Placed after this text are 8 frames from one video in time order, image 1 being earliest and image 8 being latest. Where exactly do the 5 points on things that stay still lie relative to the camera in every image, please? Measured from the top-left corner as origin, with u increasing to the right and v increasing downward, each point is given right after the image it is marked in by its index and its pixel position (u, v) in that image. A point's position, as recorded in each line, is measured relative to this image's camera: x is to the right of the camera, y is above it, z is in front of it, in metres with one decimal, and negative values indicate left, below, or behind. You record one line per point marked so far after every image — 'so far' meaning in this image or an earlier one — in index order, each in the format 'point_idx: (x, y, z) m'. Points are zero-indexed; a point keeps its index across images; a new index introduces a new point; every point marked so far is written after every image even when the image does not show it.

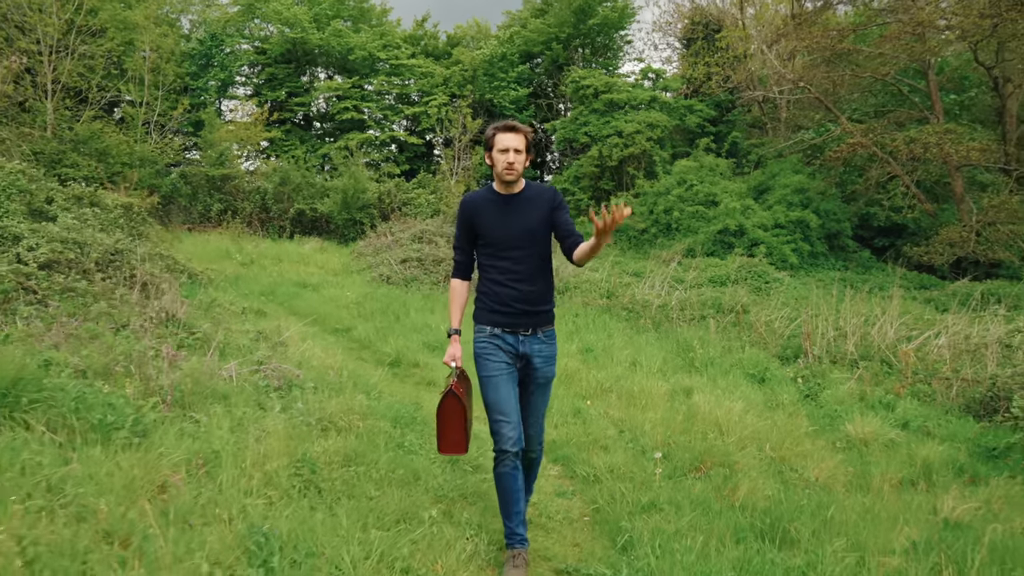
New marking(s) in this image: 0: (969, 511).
0: (+1.6, -0.8, +3.1) m
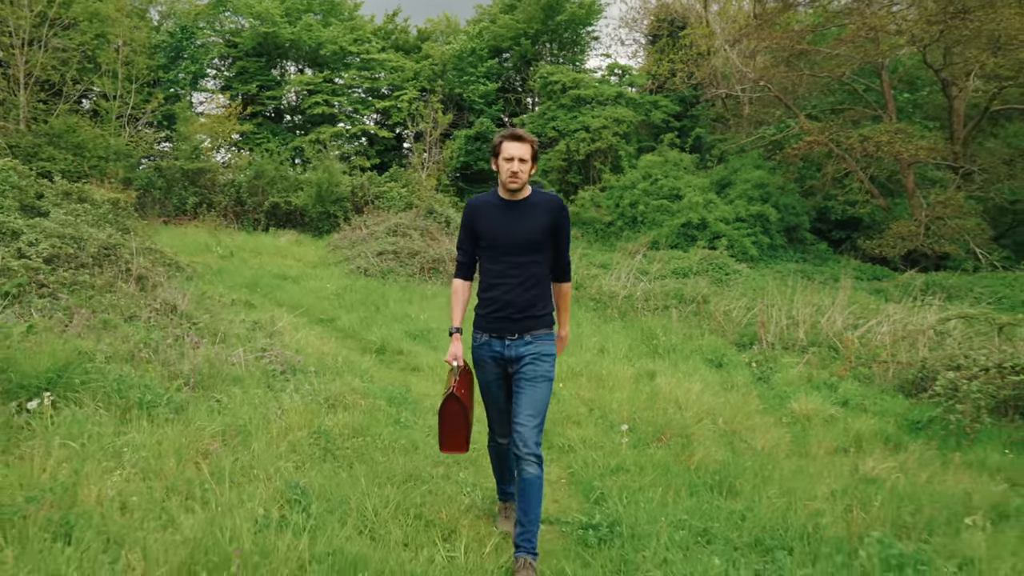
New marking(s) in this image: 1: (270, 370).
0: (+1.6, -0.8, +3.7) m
1: (-1.3, -0.5, +4.8) m
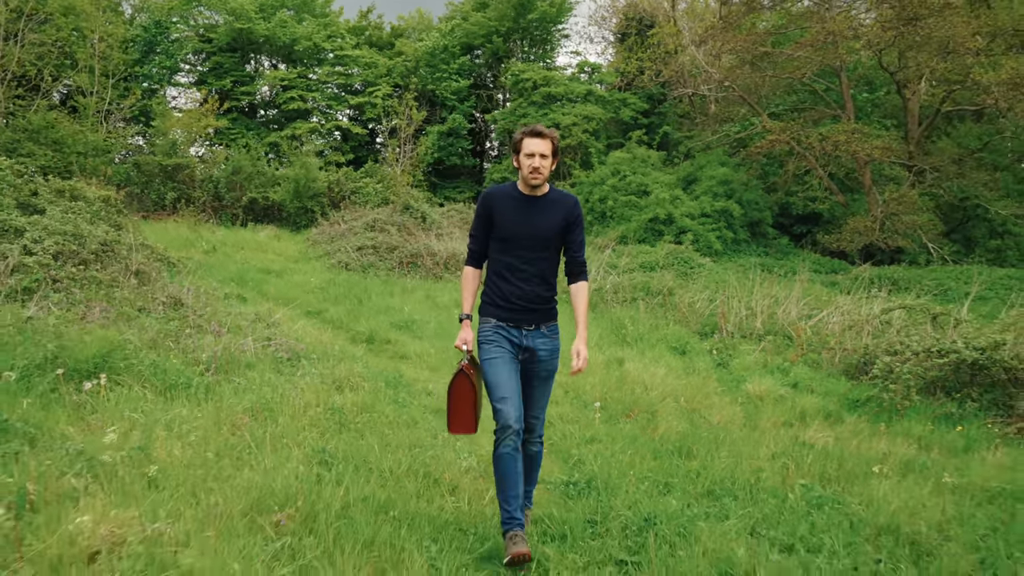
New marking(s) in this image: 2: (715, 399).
0: (+1.5, -0.7, +4.3) m
1: (-1.4, -0.4, +5.3) m
2: (+1.3, -0.7, +5.5) m
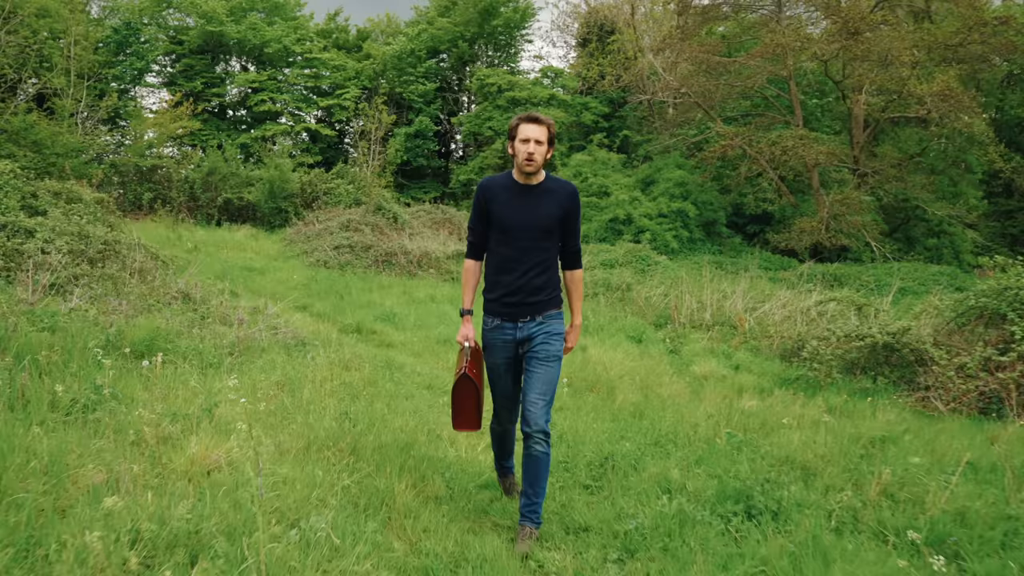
0: (+1.4, -0.7, +5.2) m
1: (-1.6, -0.4, +6.1) m
2: (+1.1, -0.7, +6.4) m
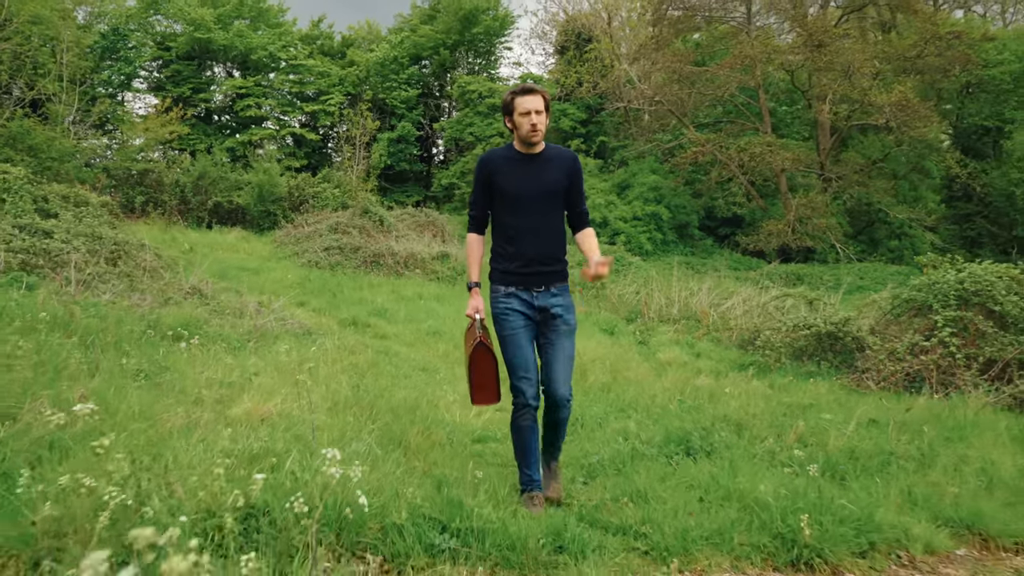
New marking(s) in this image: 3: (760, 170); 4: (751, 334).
0: (+1.3, -0.7, +6.0) m
1: (-1.7, -0.3, +6.8) m
2: (+1.0, -0.6, +7.2) m
3: (+5.3, +2.5, +18.6) m
4: (+2.4, -0.5, +8.7) m
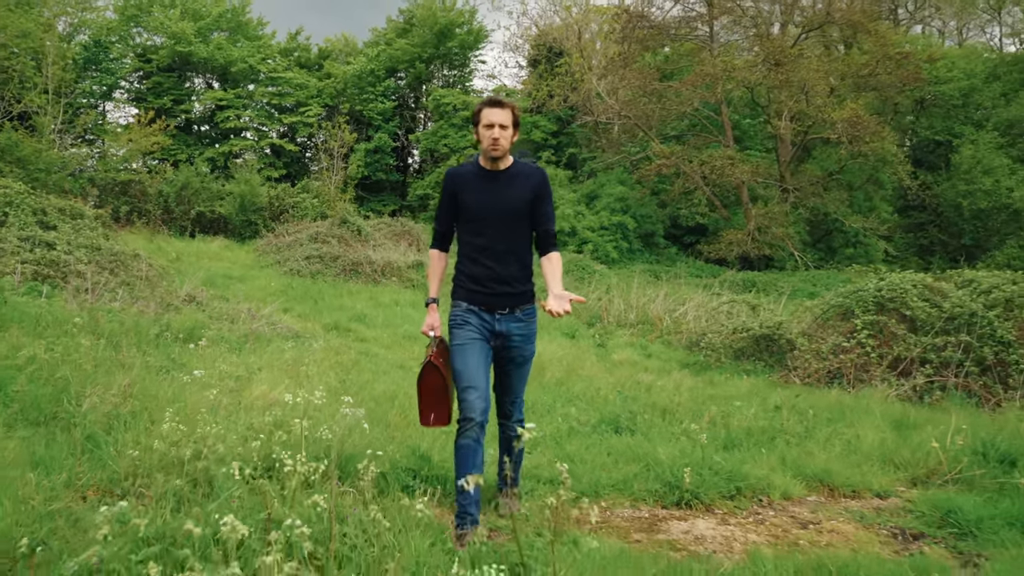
0: (+1.1, -0.7, +6.9) m
1: (-2.0, -0.4, +7.6) m
2: (+0.7, -0.7, +8.0) m
3: (+4.7, +2.4, +19.6) m
4: (+2.0, -0.5, +9.6) m
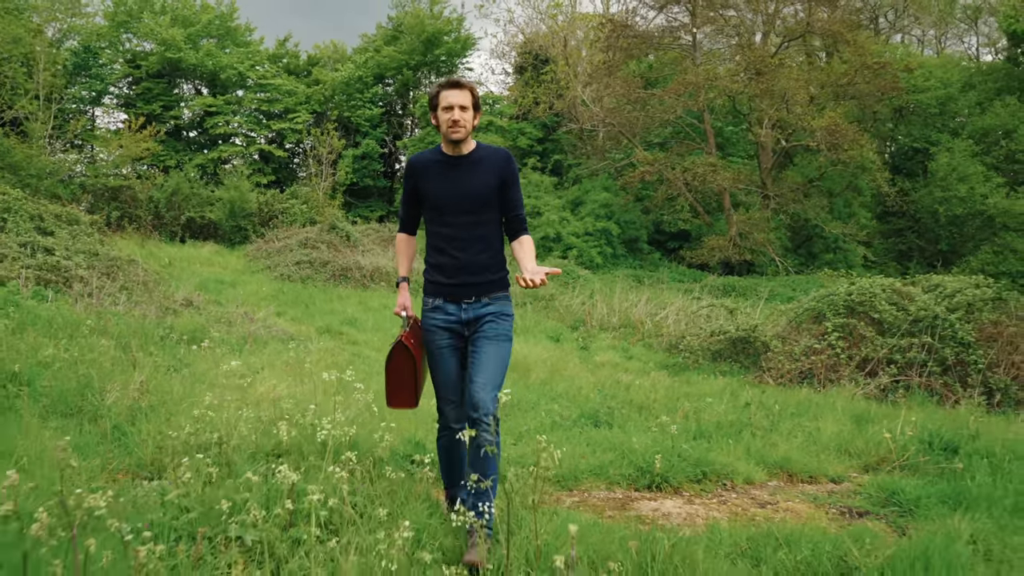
0: (+0.9, -0.7, +7.2) m
1: (-2.1, -0.5, +7.9) m
2: (+0.6, -0.7, +8.4) m
3: (+4.4, +2.3, +20.1) m
4: (+1.9, -0.6, +9.9) m
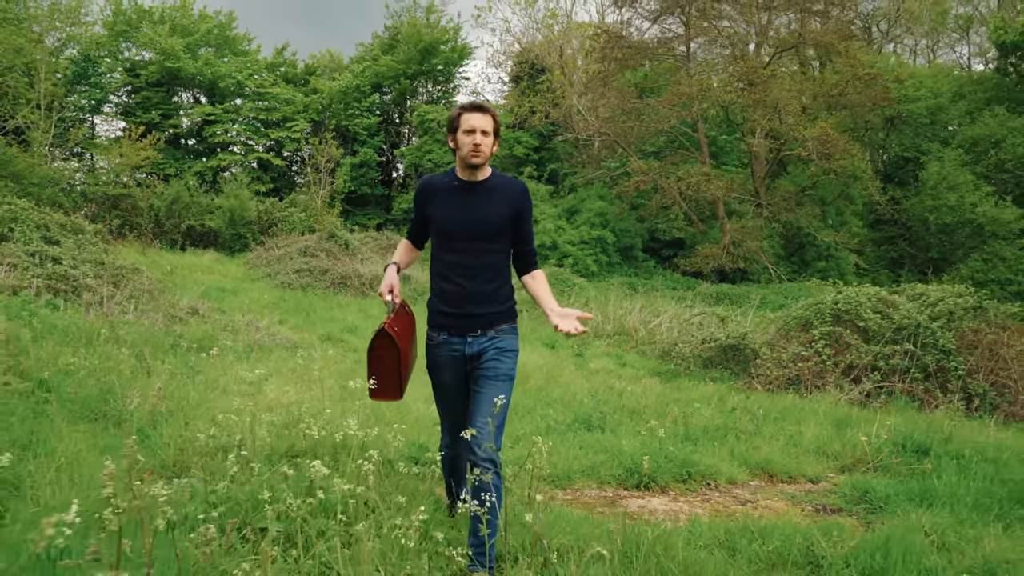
0: (+0.9, -0.8, +7.5) m
1: (-2.1, -0.5, +8.2) m
2: (+0.5, -0.8, +8.6) m
3: (+4.3, +2.1, +20.3) m
4: (+1.9, -0.7, +10.2) m
